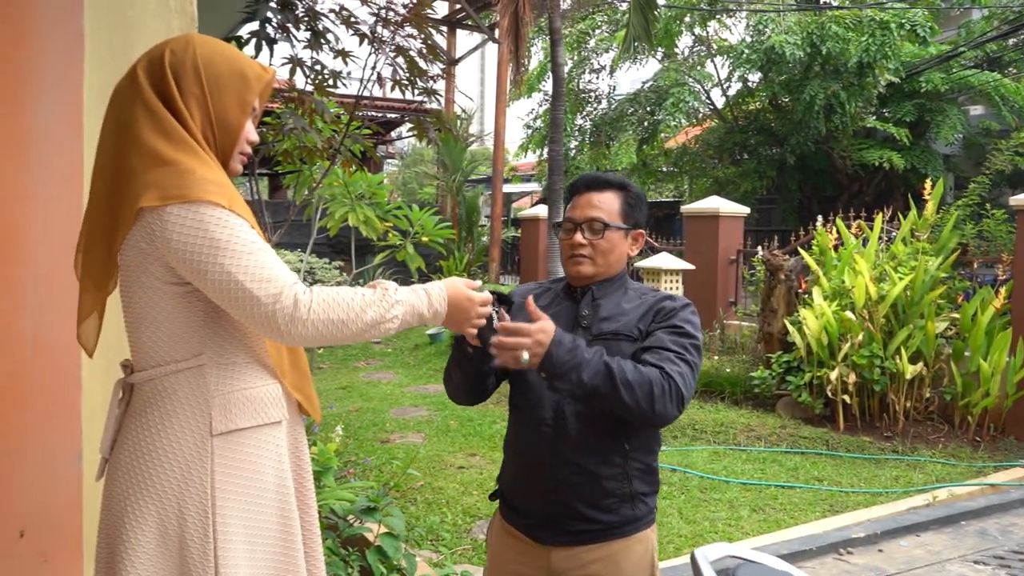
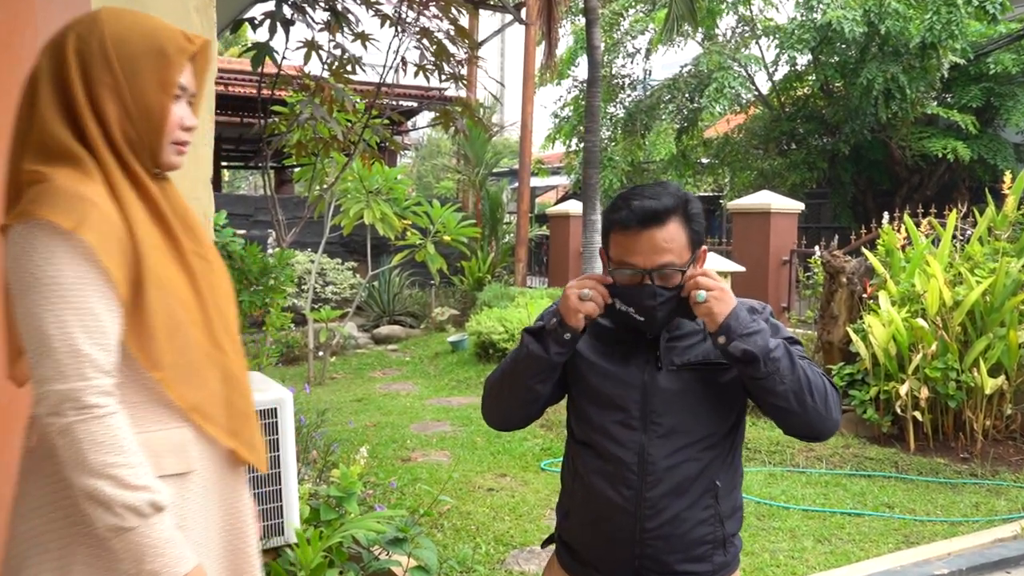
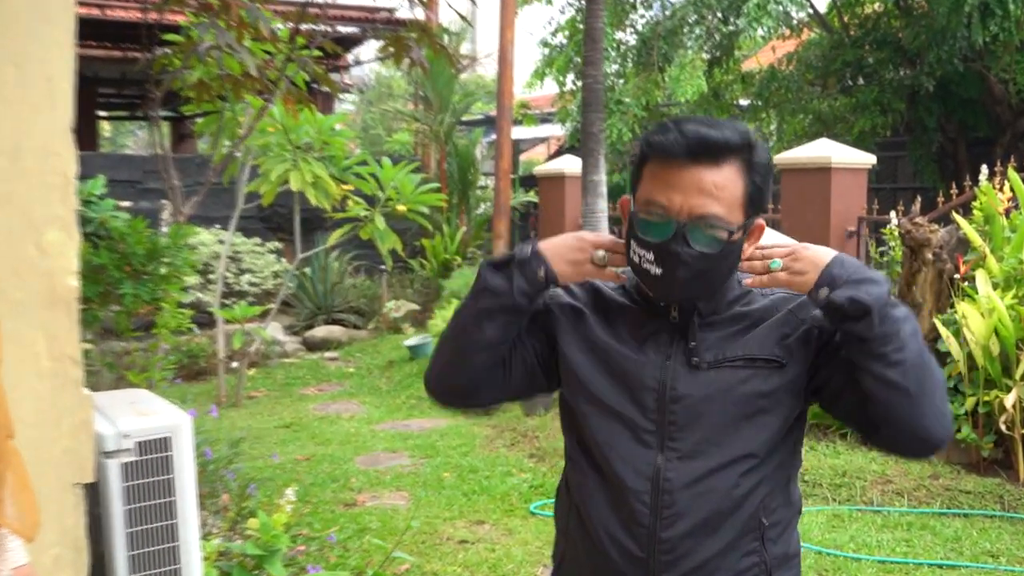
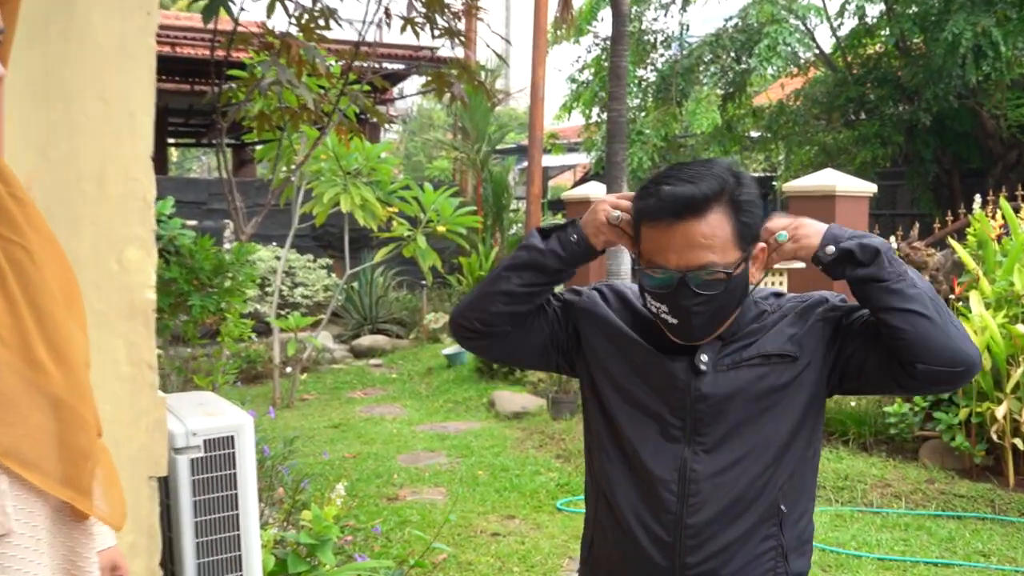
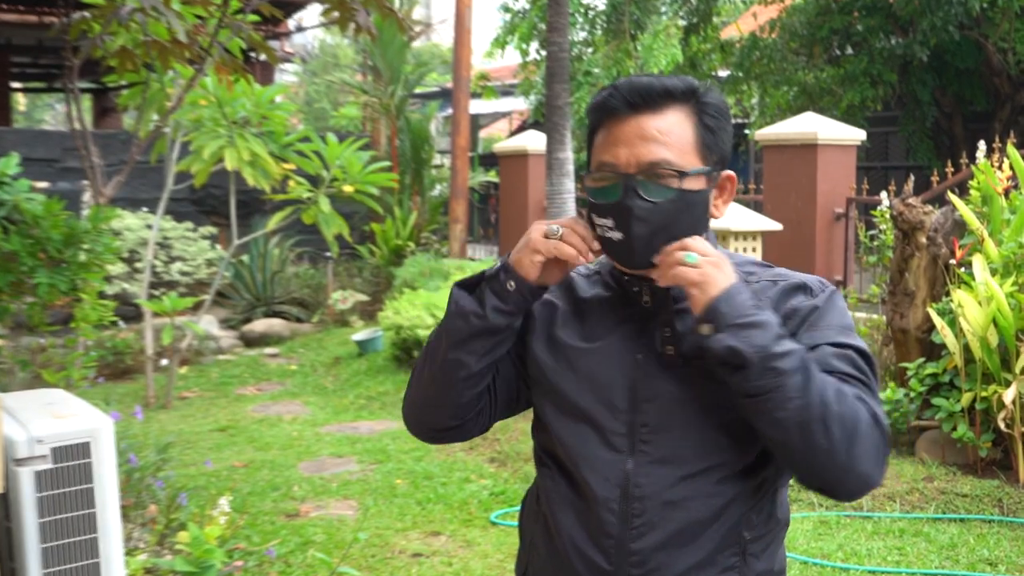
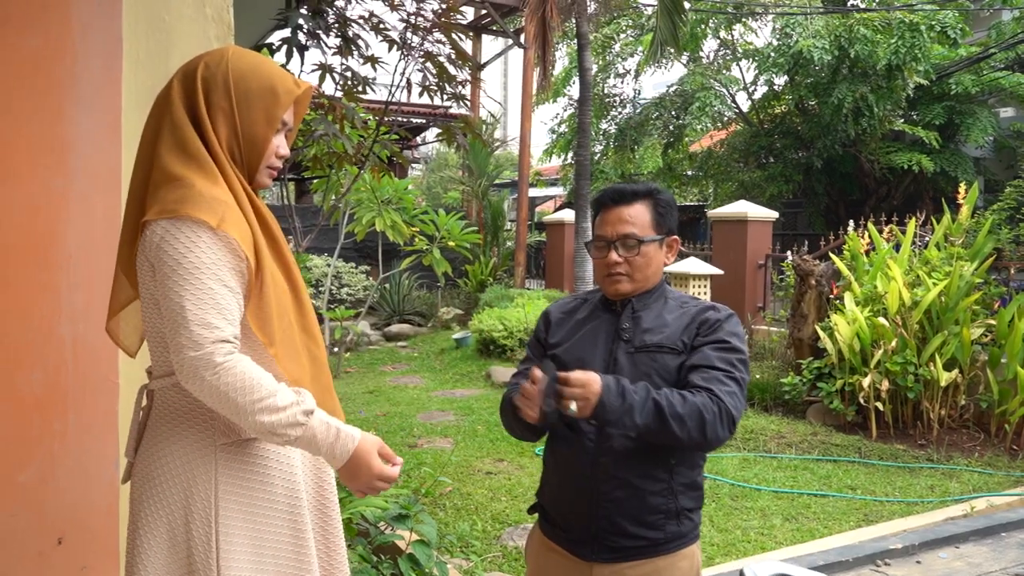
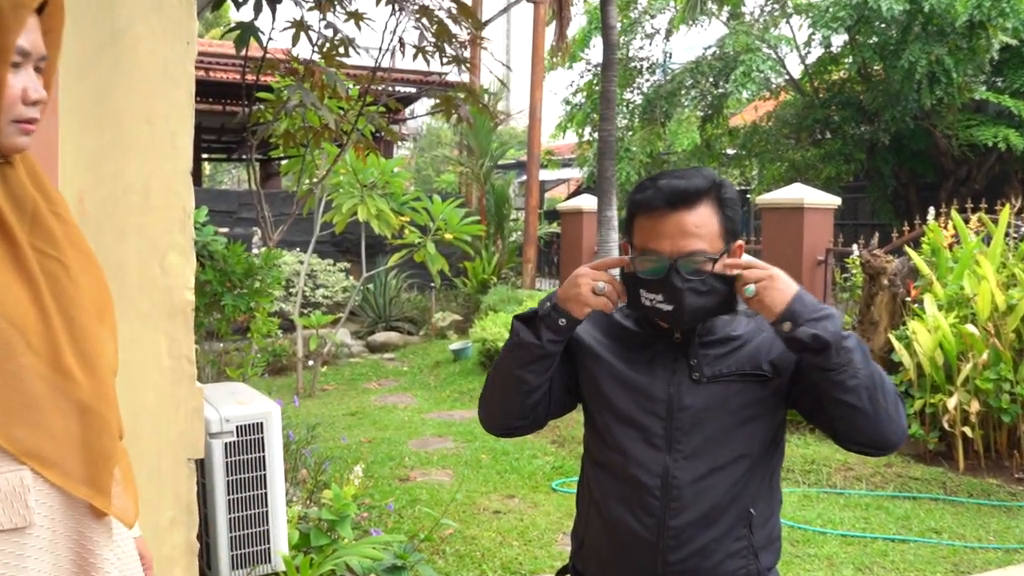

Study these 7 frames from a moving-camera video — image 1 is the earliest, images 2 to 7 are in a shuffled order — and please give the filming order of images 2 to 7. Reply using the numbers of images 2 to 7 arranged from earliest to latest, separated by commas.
6, 2, 7, 4, 3, 5
